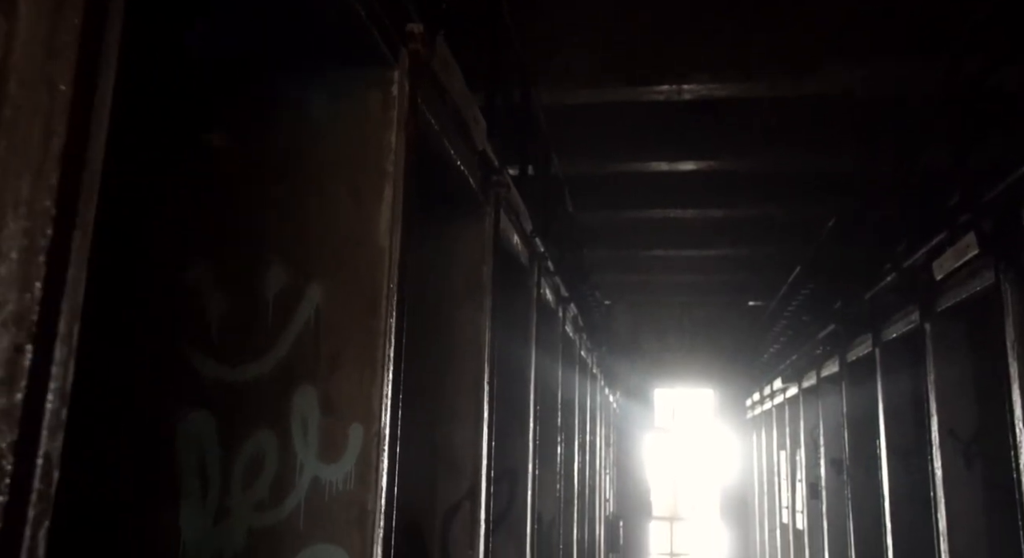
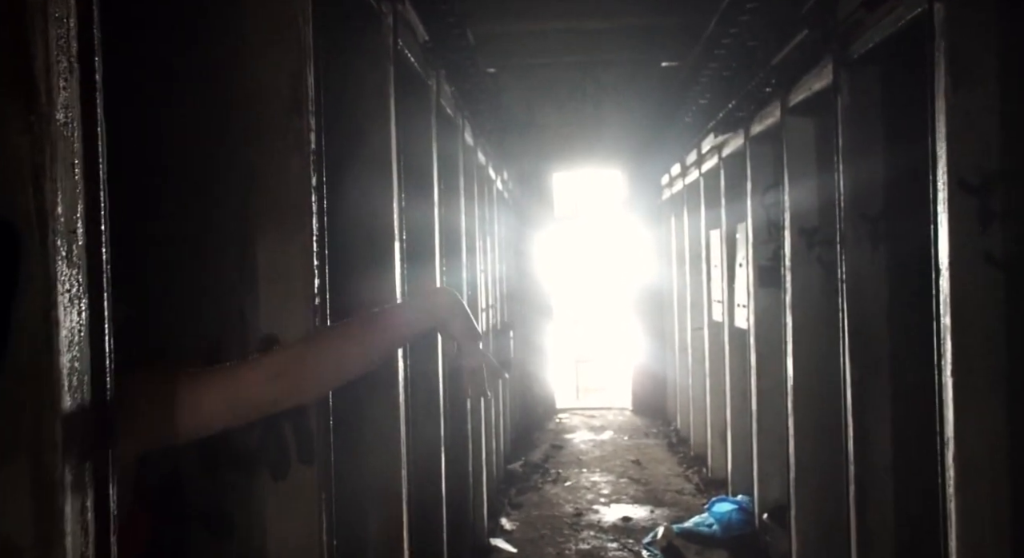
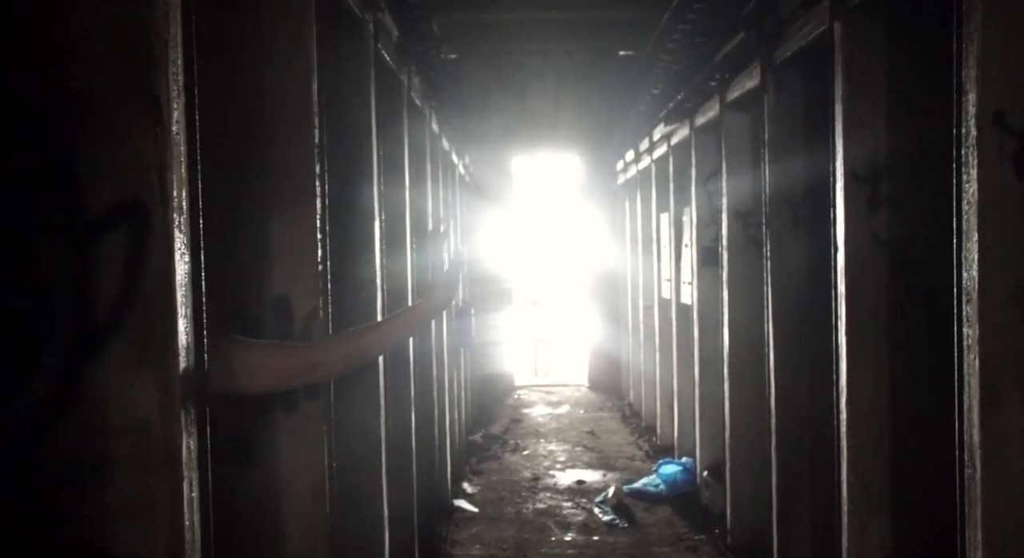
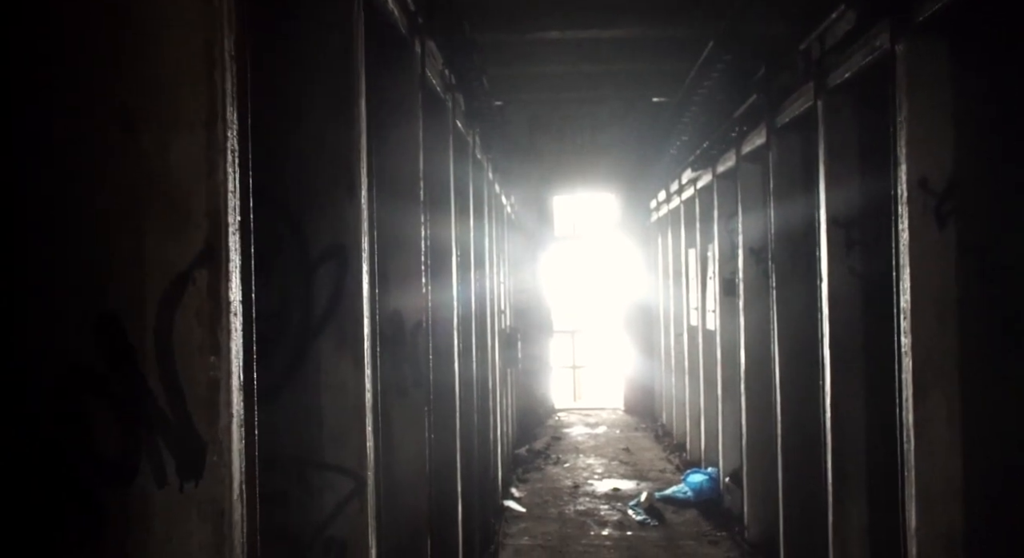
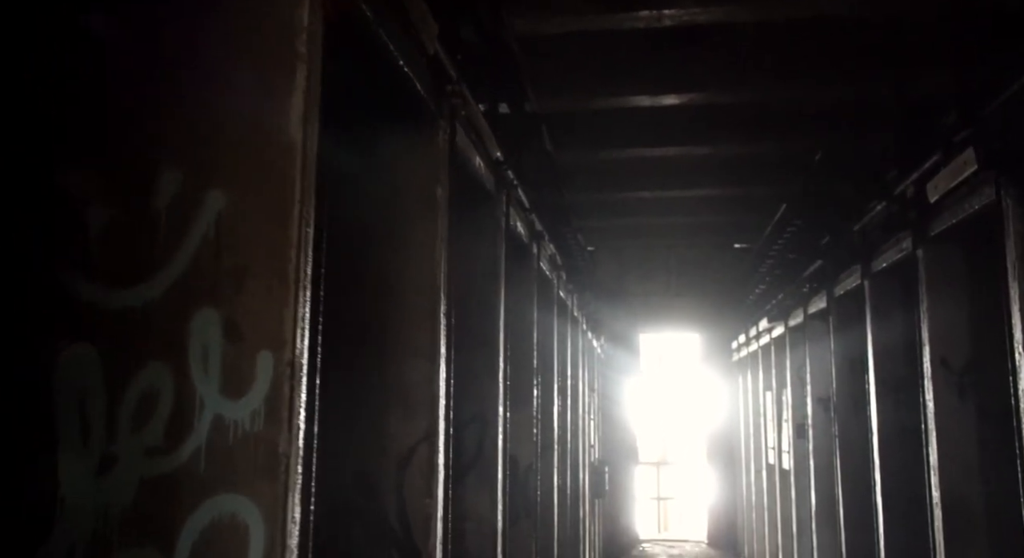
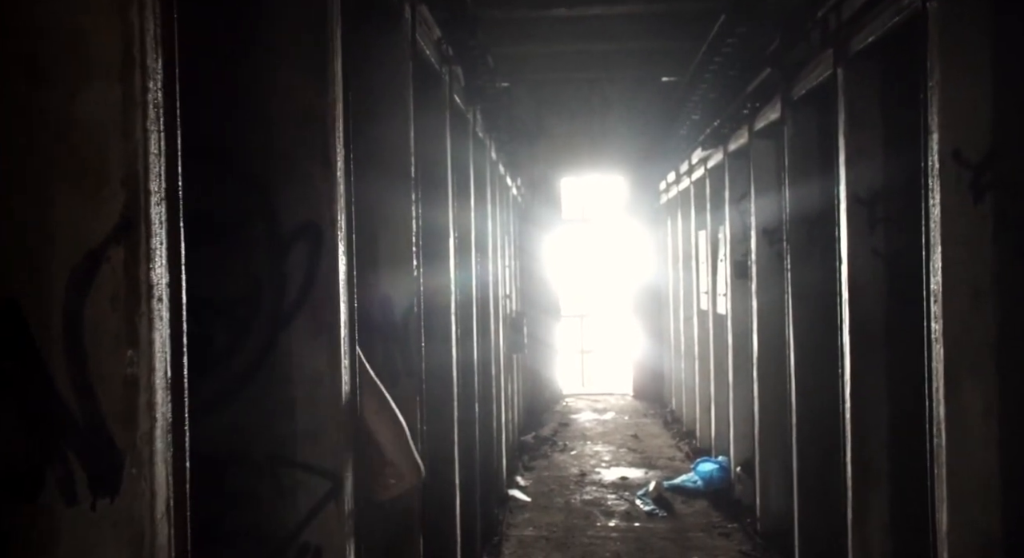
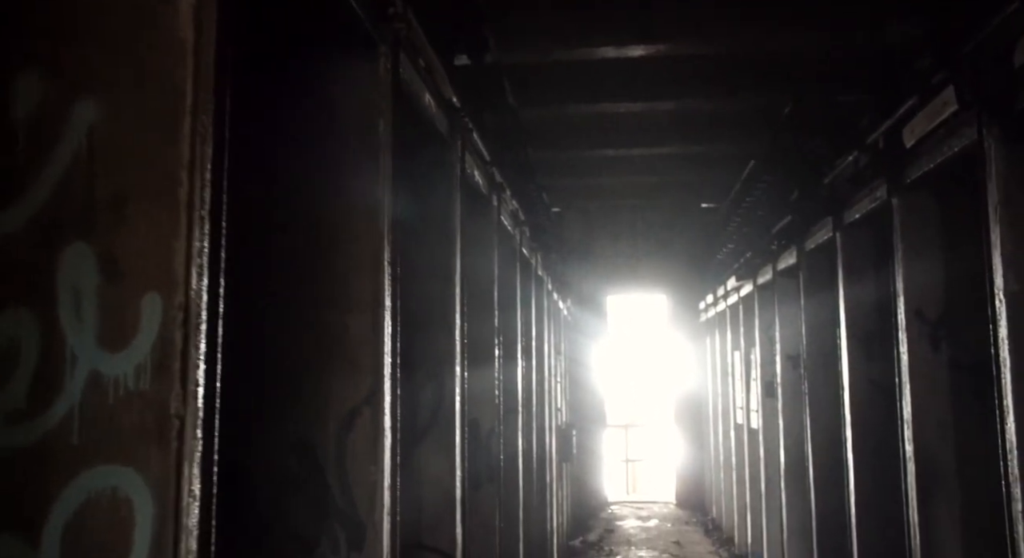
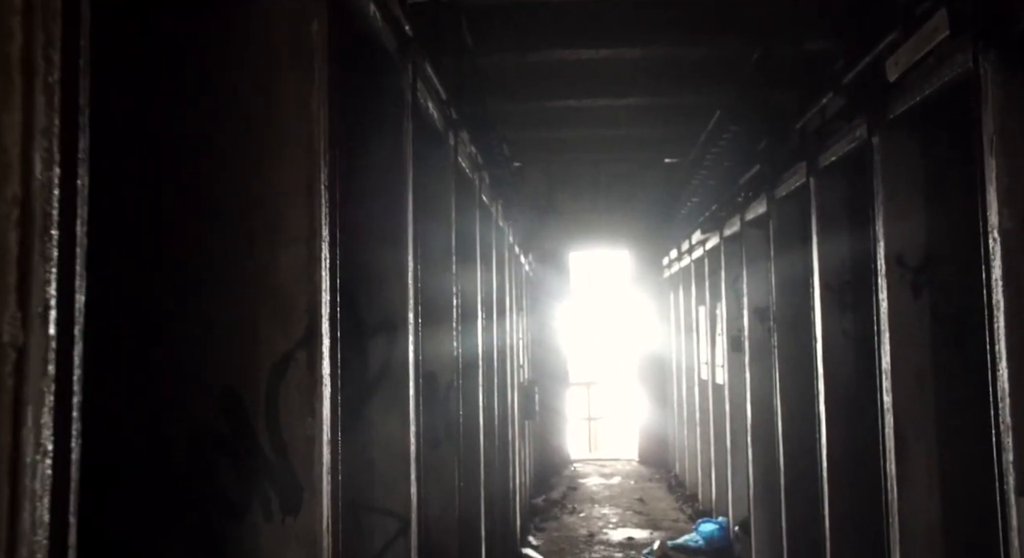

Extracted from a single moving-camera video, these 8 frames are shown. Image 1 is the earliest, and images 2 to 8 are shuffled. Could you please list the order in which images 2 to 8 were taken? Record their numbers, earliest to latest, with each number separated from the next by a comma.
5, 7, 8, 4, 6, 3, 2
